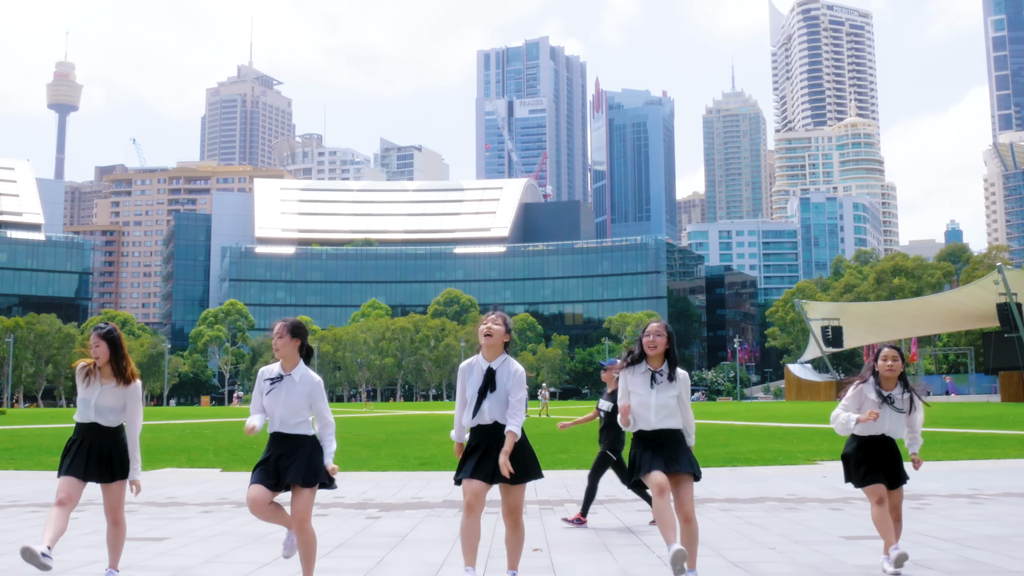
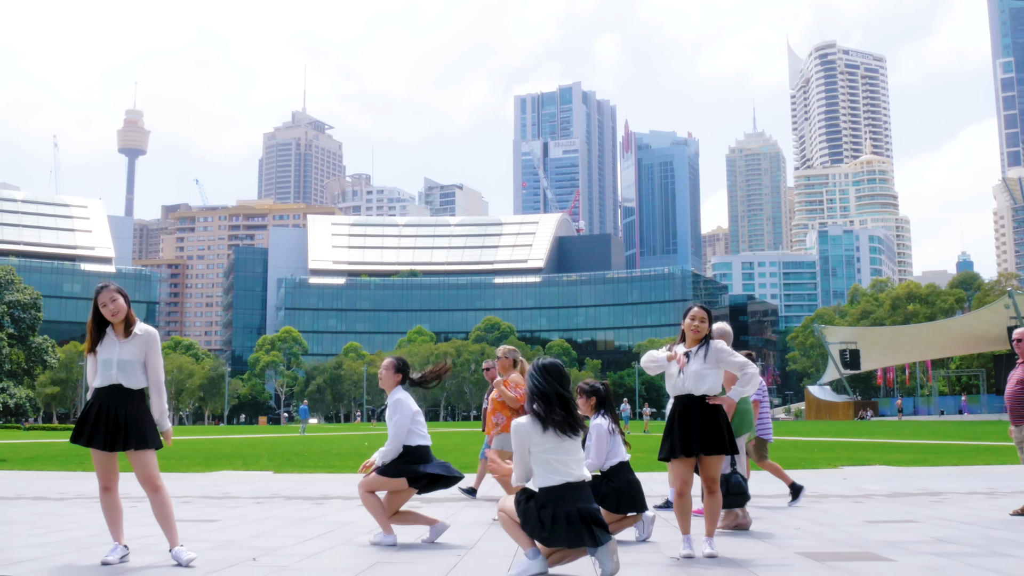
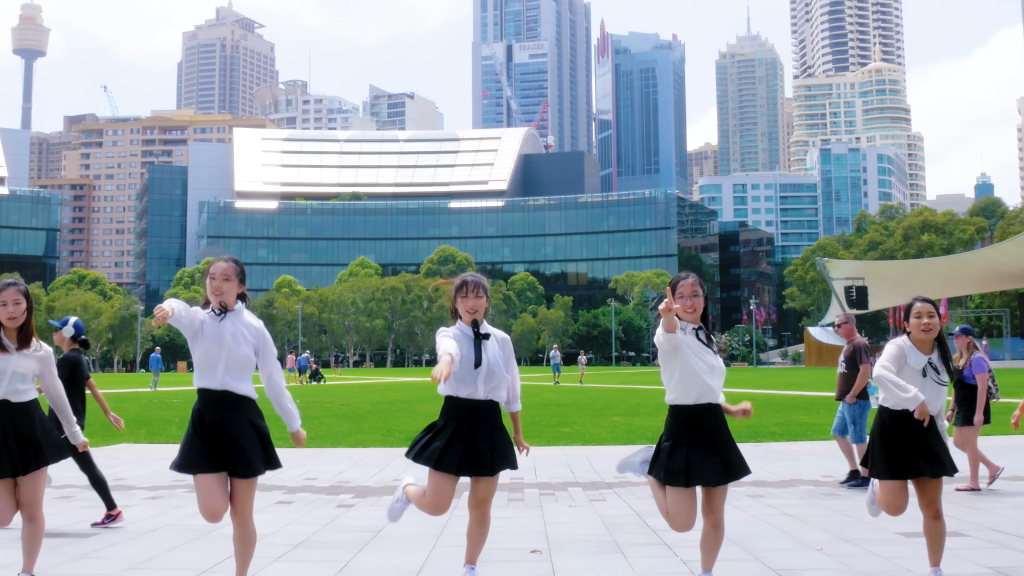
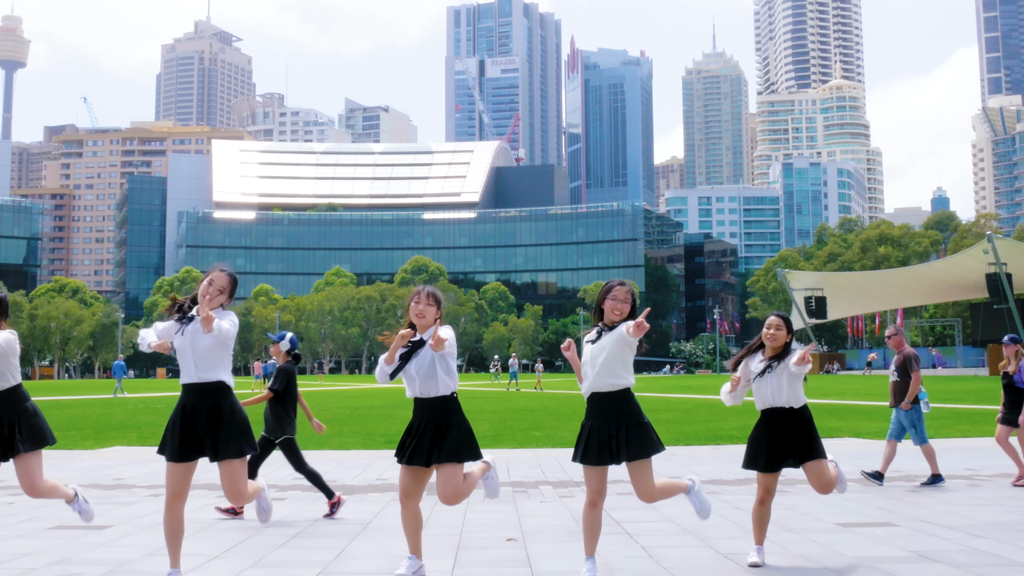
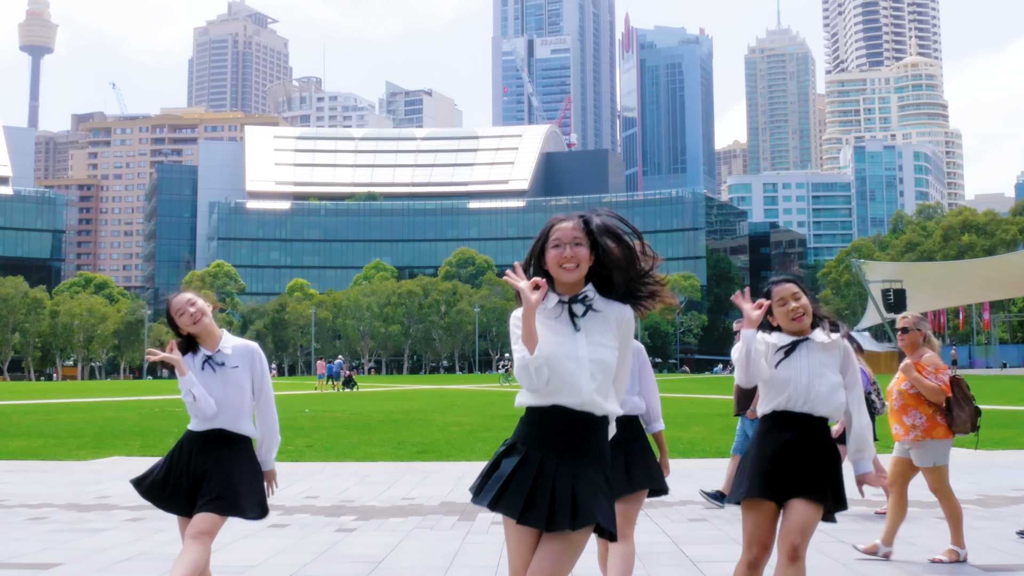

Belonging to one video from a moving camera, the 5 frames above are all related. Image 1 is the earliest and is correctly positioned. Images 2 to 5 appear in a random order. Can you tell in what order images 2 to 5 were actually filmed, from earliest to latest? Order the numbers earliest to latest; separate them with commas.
4, 3, 5, 2
